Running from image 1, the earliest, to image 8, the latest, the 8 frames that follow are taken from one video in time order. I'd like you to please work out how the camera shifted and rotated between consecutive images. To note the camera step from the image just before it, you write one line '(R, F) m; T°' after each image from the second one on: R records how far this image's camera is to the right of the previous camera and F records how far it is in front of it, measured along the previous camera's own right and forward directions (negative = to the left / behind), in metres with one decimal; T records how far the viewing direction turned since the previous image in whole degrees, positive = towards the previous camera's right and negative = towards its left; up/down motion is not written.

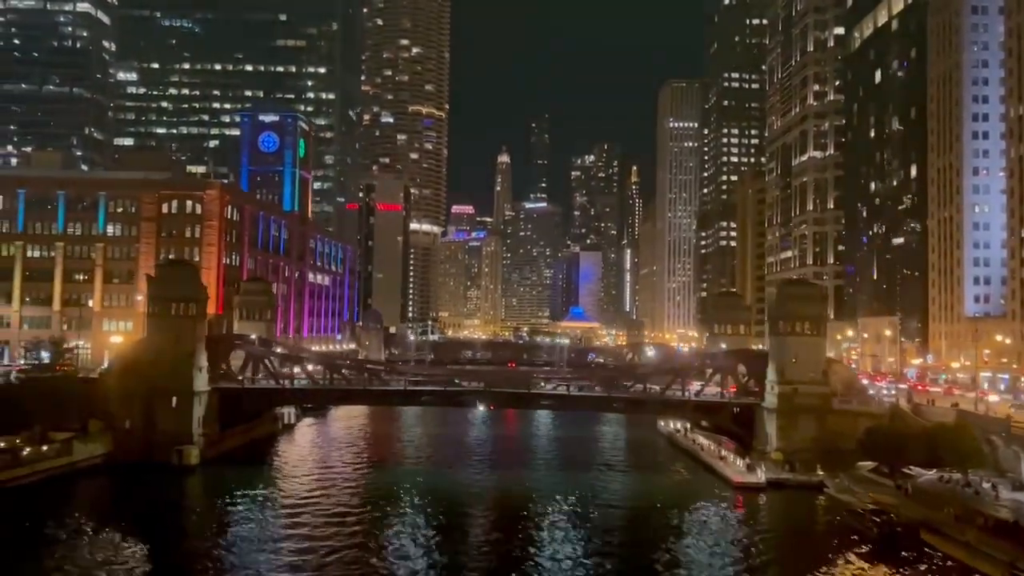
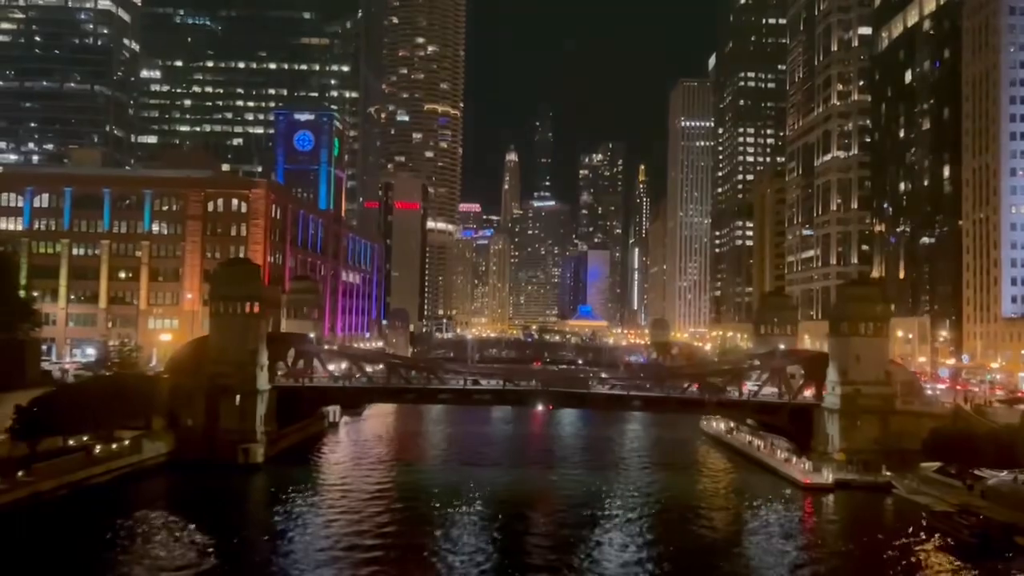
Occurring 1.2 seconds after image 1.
(-4.4, 0.0) m; 0°
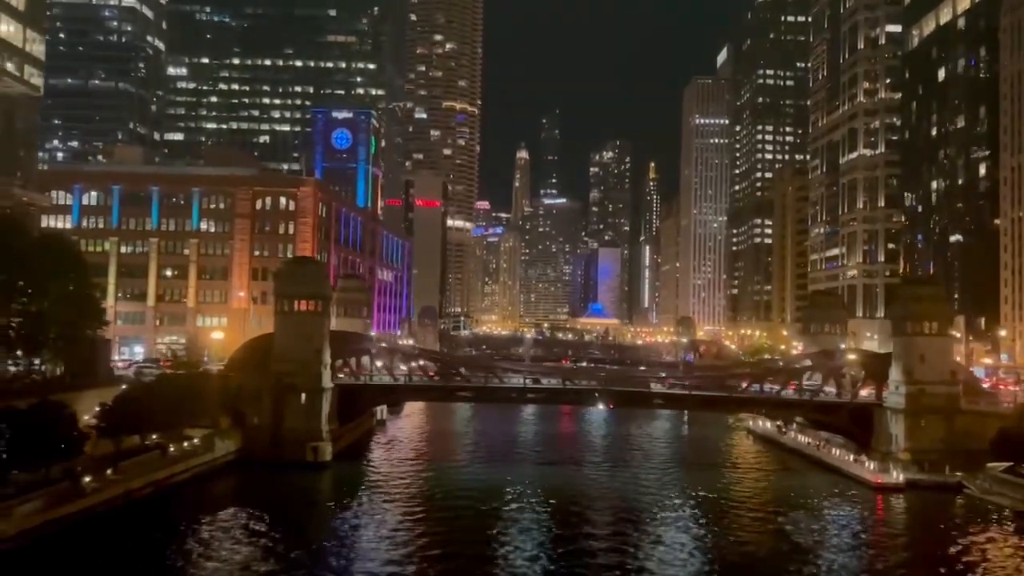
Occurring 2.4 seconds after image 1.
(-4.3, 0.0) m; 0°
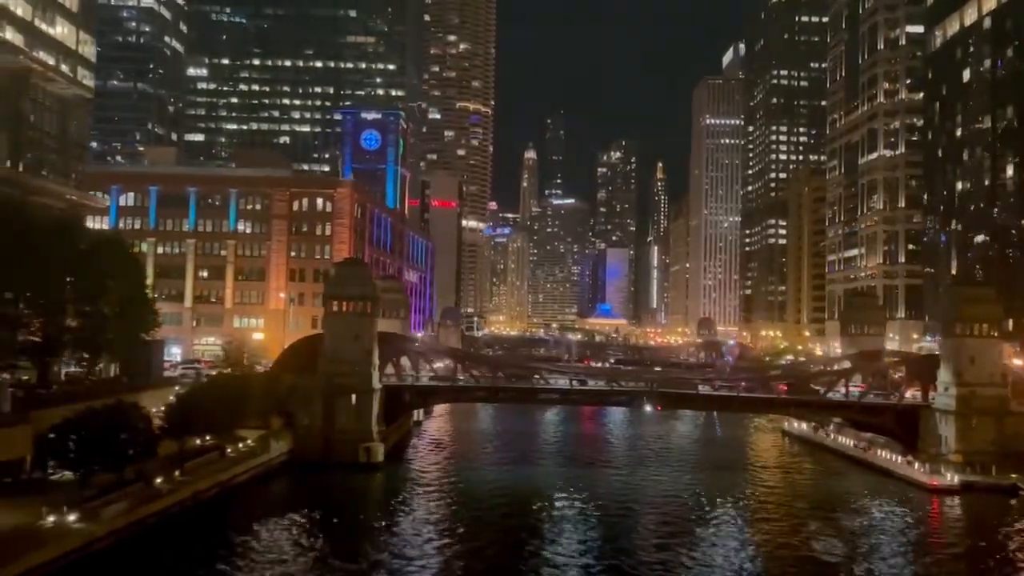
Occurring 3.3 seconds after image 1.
(-3.3, -0.1) m; 0°
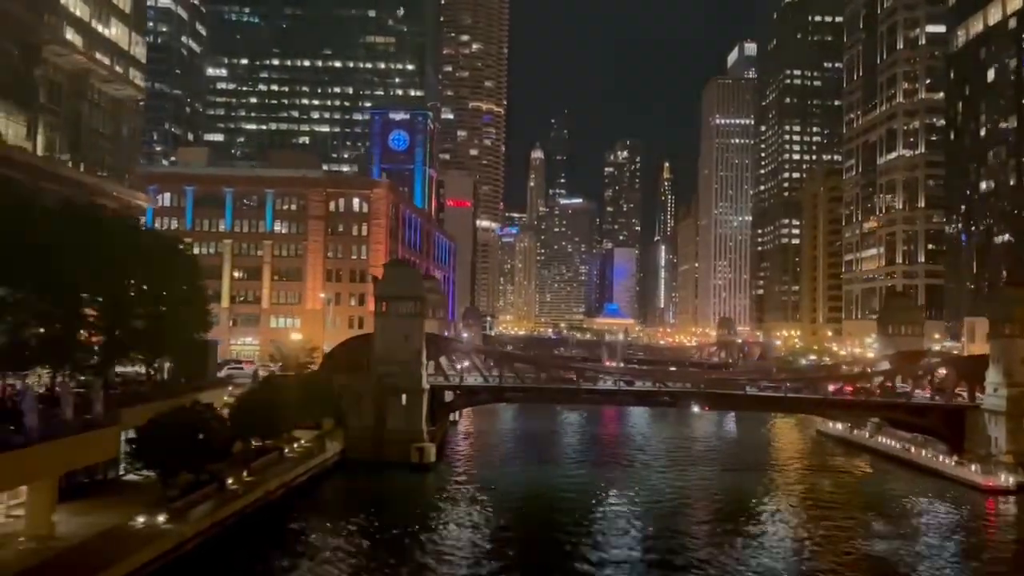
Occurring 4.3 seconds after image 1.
(-3.4, 0.0) m; 0°
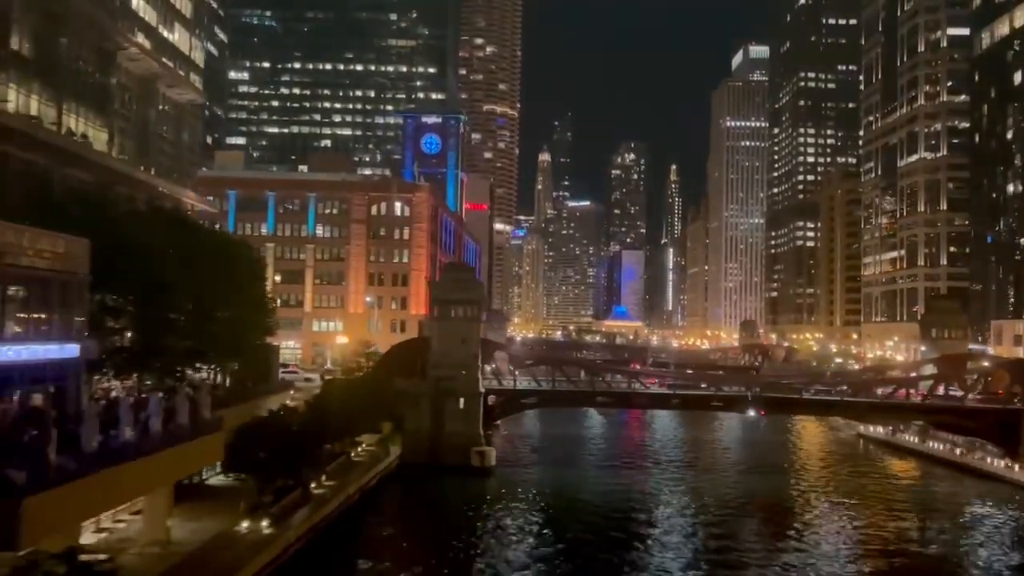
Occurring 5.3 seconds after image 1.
(-4.0, -0.1) m; 0°
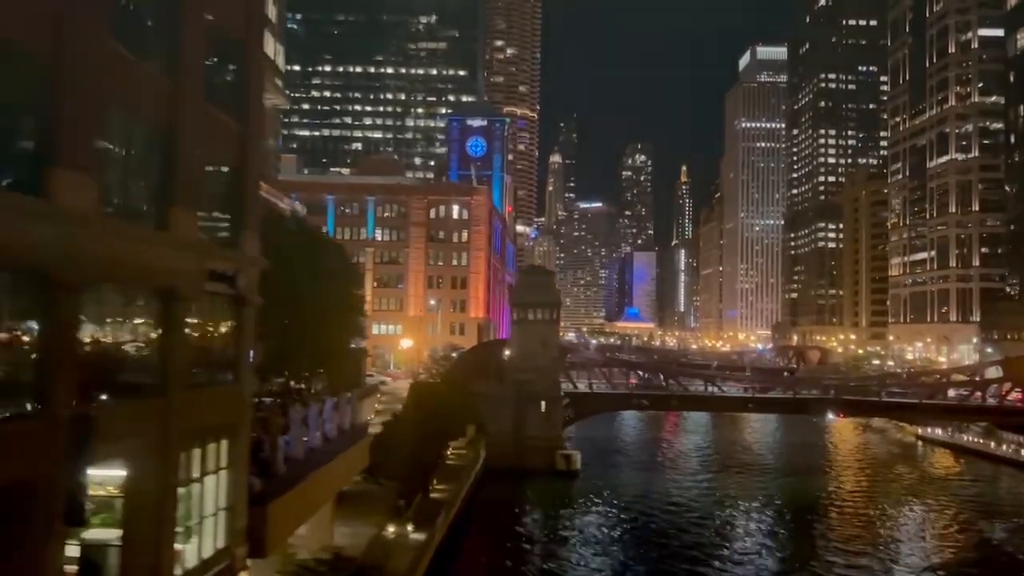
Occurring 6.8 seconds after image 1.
(-5.6, -0.1) m; 0°
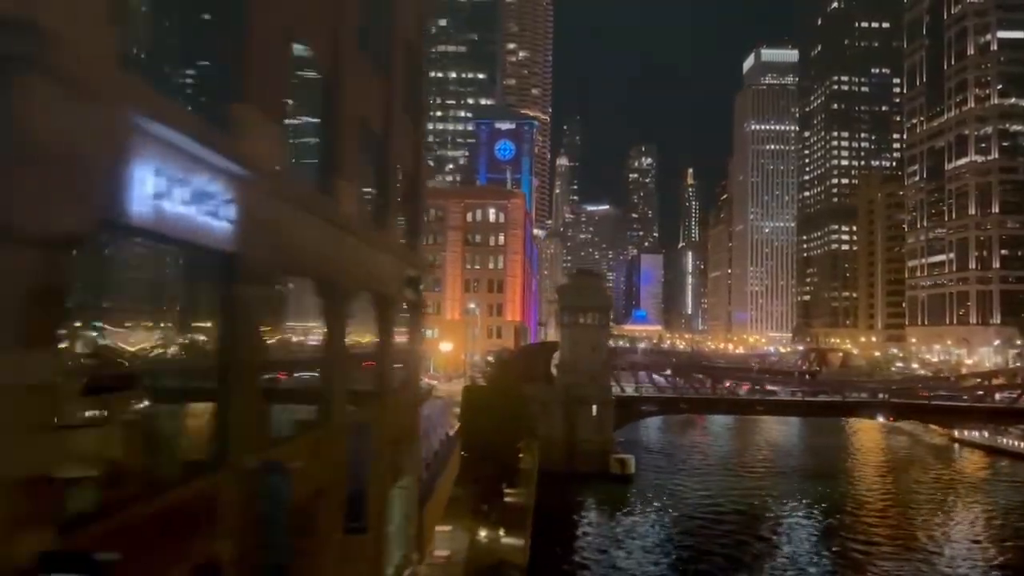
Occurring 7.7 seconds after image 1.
(-3.5, 0.0) m; 0°
